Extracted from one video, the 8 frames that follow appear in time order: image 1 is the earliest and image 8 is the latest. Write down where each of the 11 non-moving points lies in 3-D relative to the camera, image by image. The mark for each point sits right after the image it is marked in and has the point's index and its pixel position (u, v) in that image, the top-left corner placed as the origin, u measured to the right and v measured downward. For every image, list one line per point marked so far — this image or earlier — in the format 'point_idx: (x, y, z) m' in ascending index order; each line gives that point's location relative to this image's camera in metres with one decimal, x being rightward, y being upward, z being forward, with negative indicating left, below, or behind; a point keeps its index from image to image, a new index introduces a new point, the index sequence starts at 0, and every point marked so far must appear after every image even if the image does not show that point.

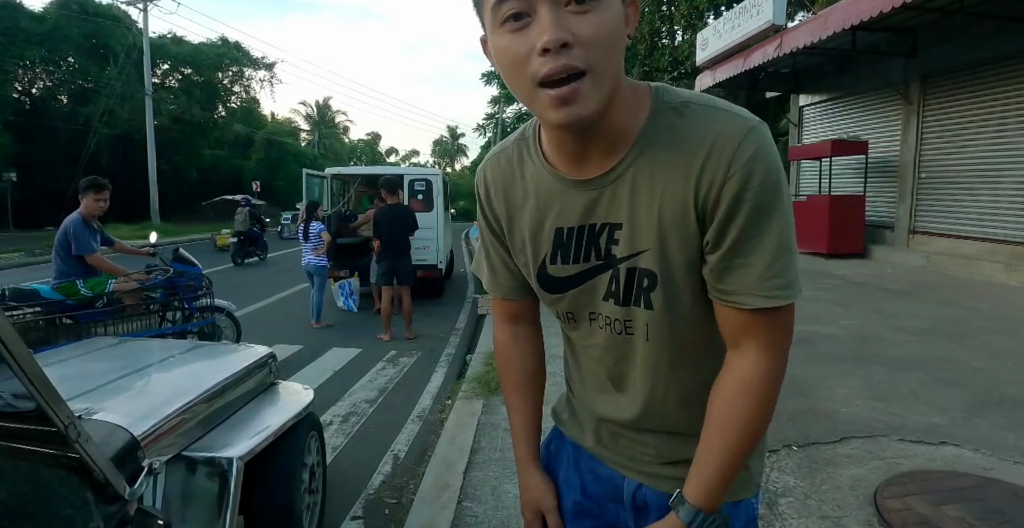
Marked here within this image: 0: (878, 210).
0: (+7.0, +1.0, +11.3) m
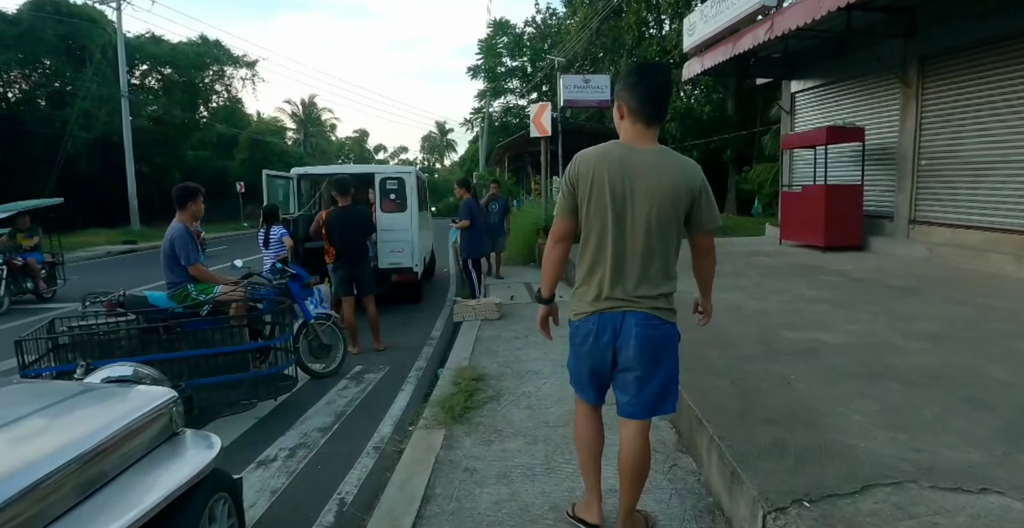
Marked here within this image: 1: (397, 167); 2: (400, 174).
0: (+6.7, +1.2, +10.8) m
1: (-1.8, +1.5, +9.1) m
2: (-1.7, +1.4, +9.0) m
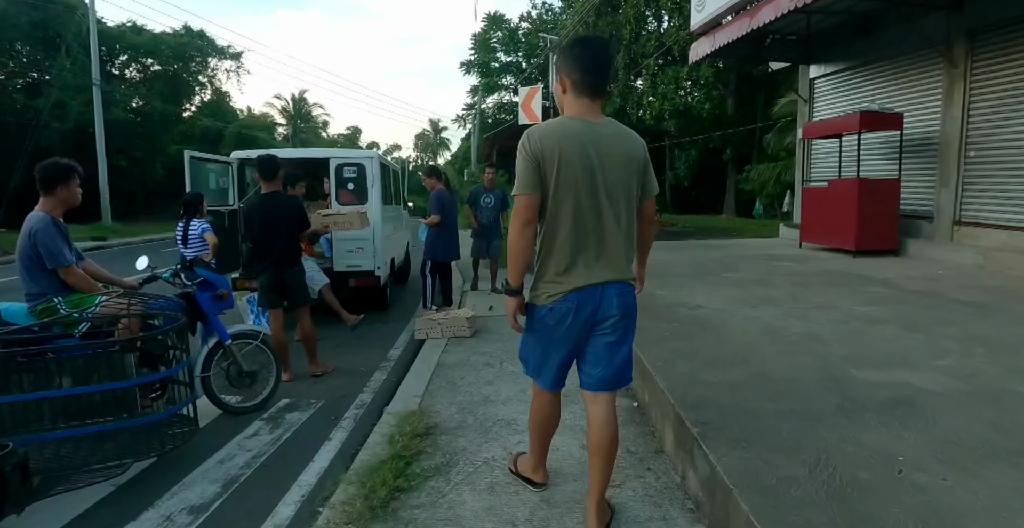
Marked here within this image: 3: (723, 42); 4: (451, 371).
0: (+6.4, +1.1, +9.4) m
1: (-2.0, +1.5, +7.7) m
2: (-2.0, +1.4, +7.6) m
3: (+3.8, +4.0, +10.6) m
4: (-0.5, -0.9, +4.7) m
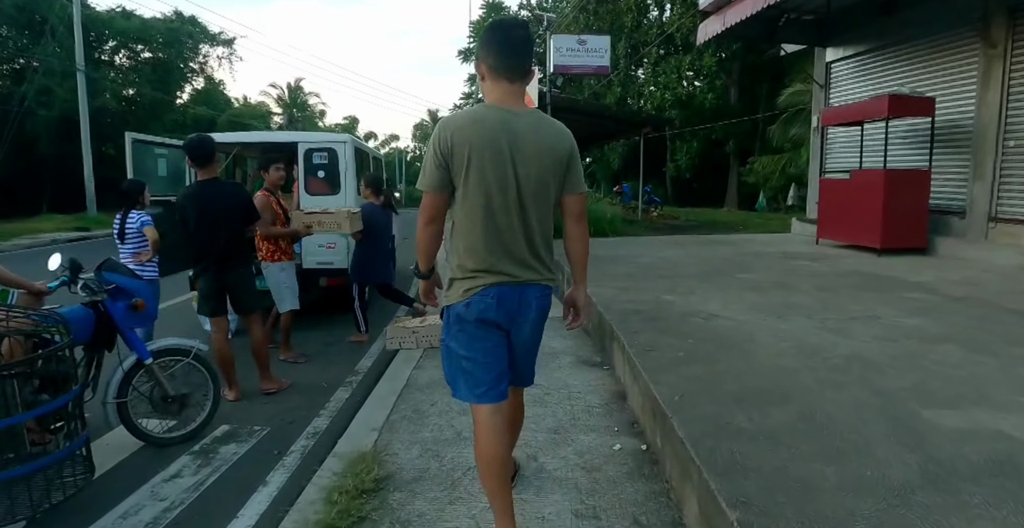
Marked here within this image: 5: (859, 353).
0: (+6.3, +1.1, +8.6) m
1: (-2.1, +1.5, +6.9) m
2: (-2.1, +1.4, +6.8) m
3: (+3.7, +4.1, +9.8) m
4: (-0.6, -0.9, +4.0) m
5: (+2.2, -0.6, +3.7) m
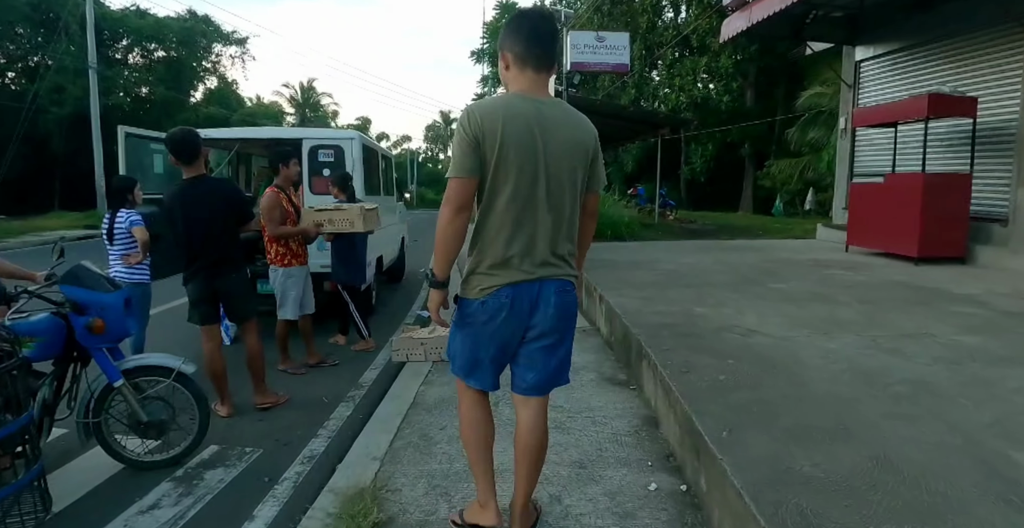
0: (+6.5, +1.0, +8.1) m
1: (-2.0, +1.5, +6.5) m
2: (-1.9, +1.4, +6.5) m
3: (+4.0, +3.9, +9.3) m
4: (-0.5, -0.9, +3.6) m
5: (+2.3, -0.6, +3.2) m
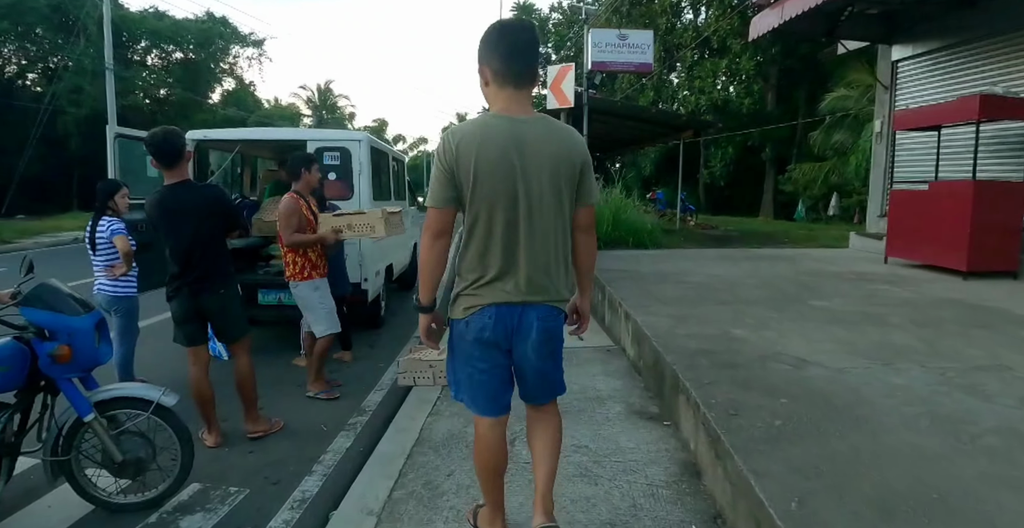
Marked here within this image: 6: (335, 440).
0: (+6.7, +0.8, +7.5) m
1: (-1.8, +1.4, +6.1) m
2: (-1.7, +1.3, +6.1) m
3: (+4.3, +3.8, +8.8) m
4: (-0.4, -1.0, +3.2) m
5: (+2.4, -0.8, +2.7) m
6: (-1.2, -1.2, +3.9) m
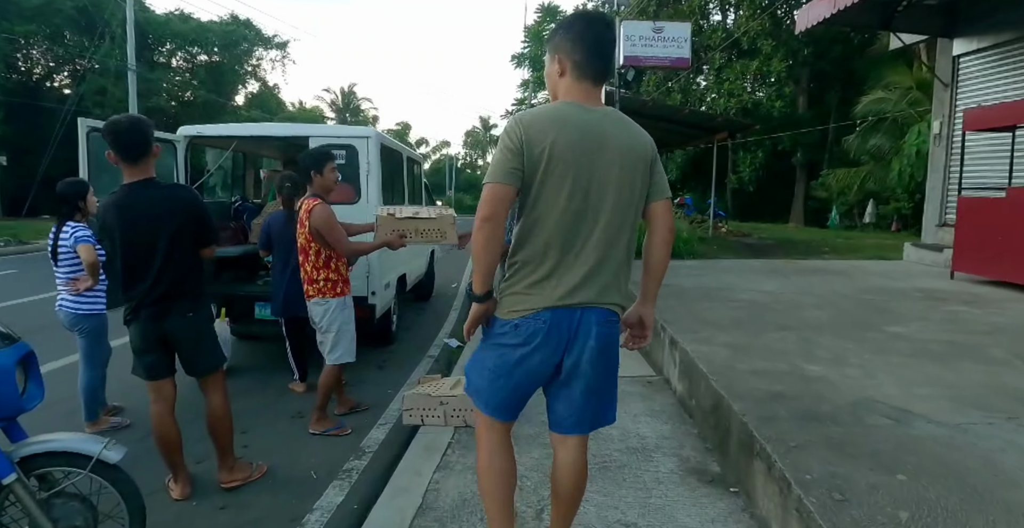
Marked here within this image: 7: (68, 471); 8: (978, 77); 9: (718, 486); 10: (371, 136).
0: (+7.0, +0.6, +6.6) m
1: (-1.5, +1.3, +5.5) m
2: (-1.5, +1.2, +5.5) m
3: (+4.6, +3.6, +8.0) m
4: (-0.3, -1.1, +2.5) m
5: (+2.5, -0.9, +2.0) m
6: (-1.0, -1.3, +3.3) m
7: (-1.9, -0.9, +2.5) m
8: (+7.2, +2.9, +9.1) m
9: (+1.0, -1.1, +2.8) m
10: (-1.3, +1.2, +5.5) m
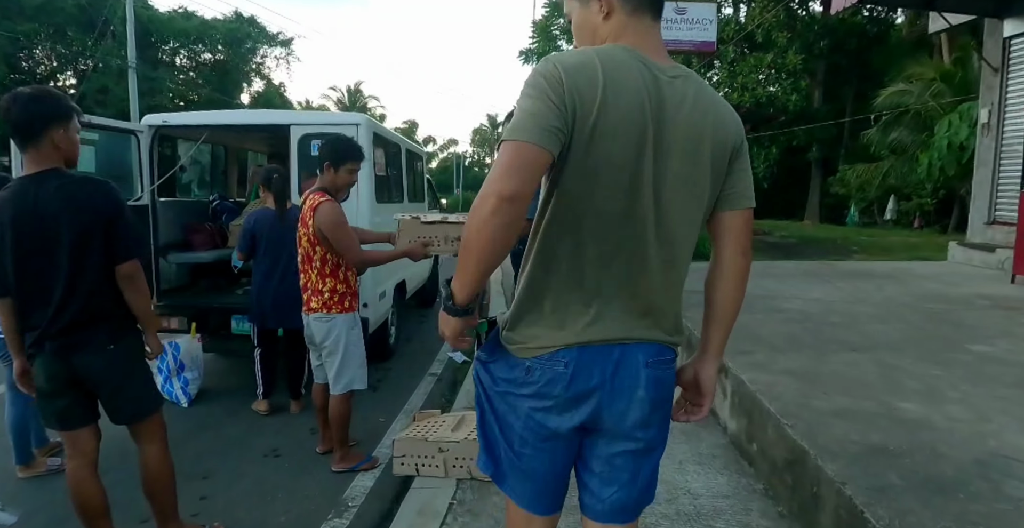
0: (+7.1, +0.5, +5.8) m
1: (-1.4, +1.2, +4.8) m
2: (-1.4, +1.1, +4.8) m
3: (+4.7, +3.6, +7.3) m
4: (-0.2, -1.2, +1.8) m
5: (+2.5, -0.9, +1.3) m
6: (-1.0, -1.3, +2.6) m
7: (-1.8, -0.9, +1.8) m
8: (+7.4, +2.9, +8.3) m
9: (+1.0, -1.1, +2.1) m
10: (-1.2, +1.1, +4.8) m
